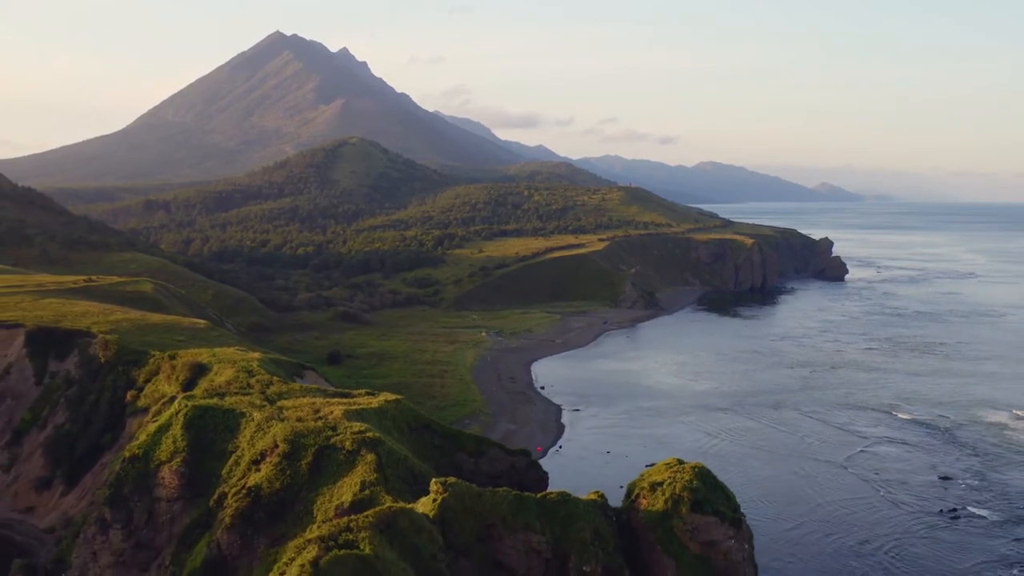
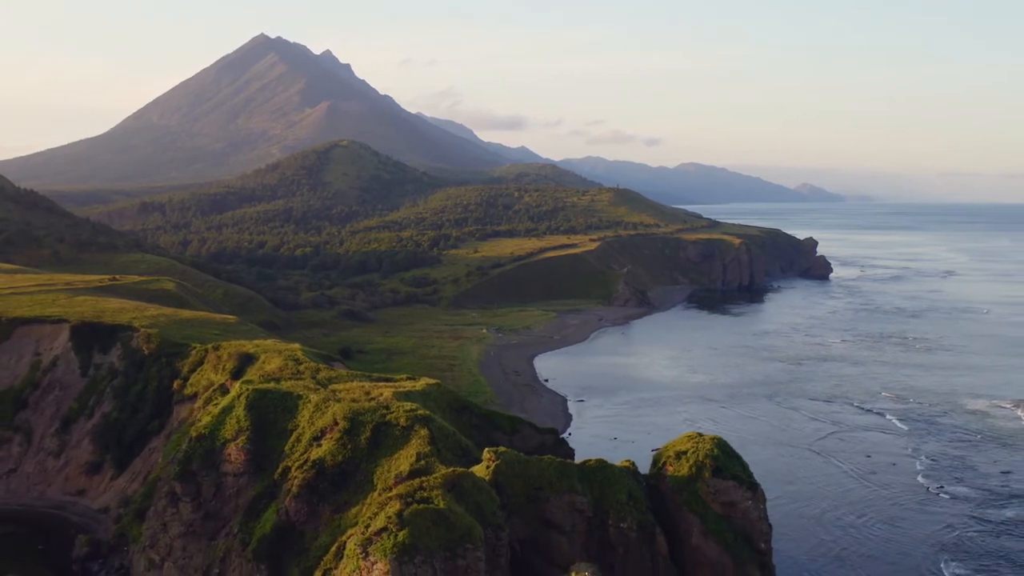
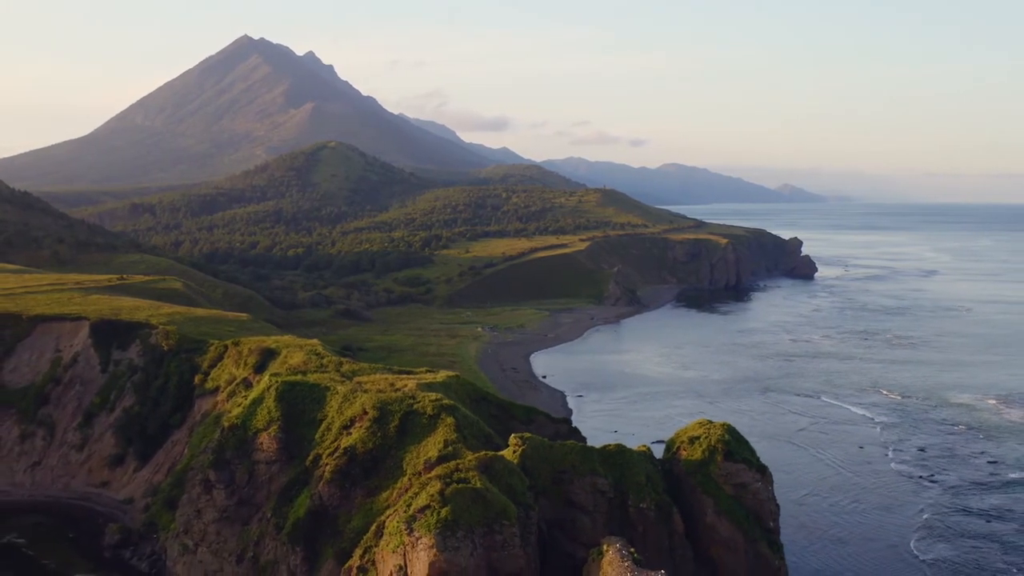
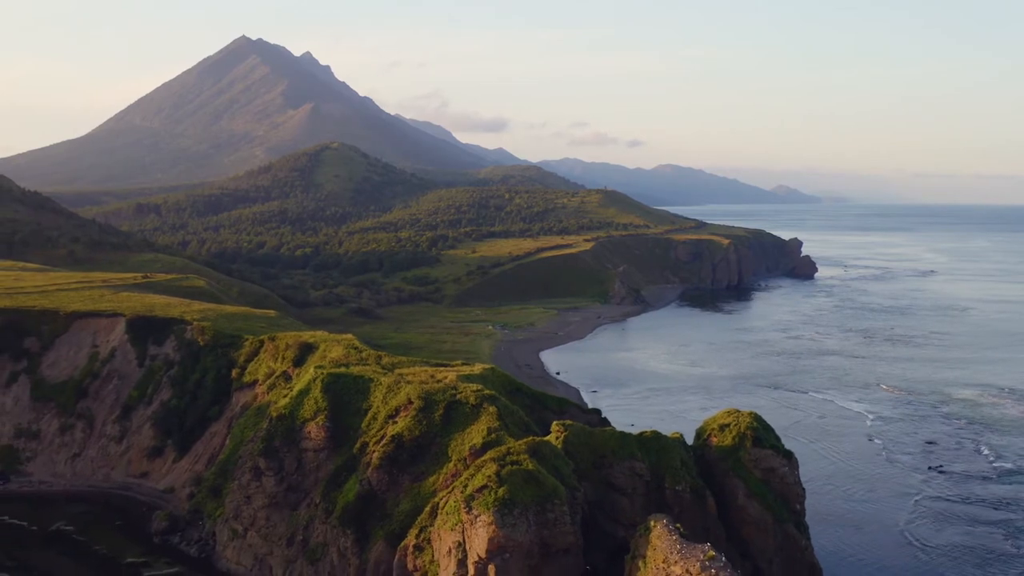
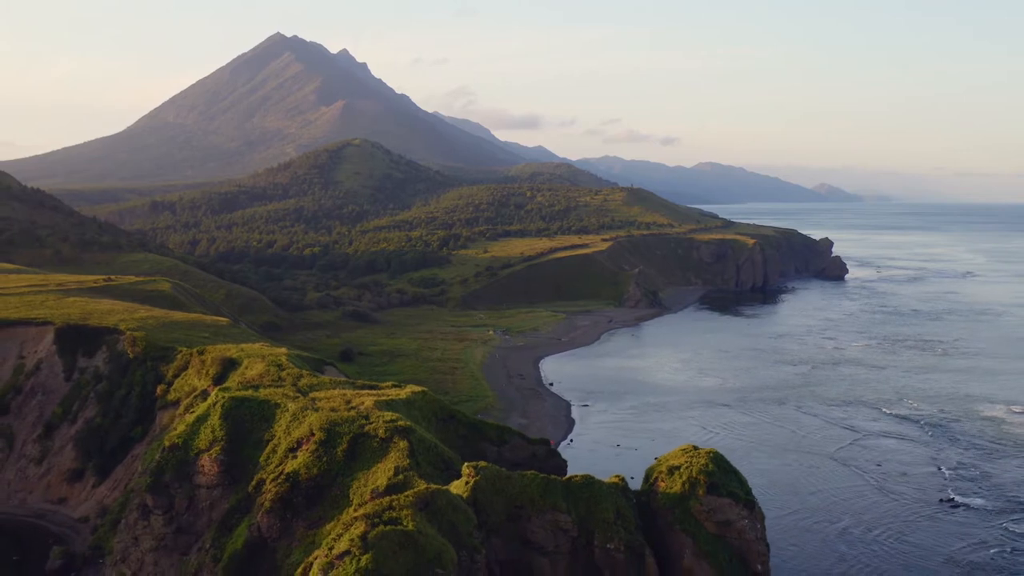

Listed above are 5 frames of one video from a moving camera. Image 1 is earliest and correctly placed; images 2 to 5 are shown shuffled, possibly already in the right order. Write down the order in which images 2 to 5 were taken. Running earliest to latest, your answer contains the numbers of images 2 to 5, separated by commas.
5, 2, 3, 4
